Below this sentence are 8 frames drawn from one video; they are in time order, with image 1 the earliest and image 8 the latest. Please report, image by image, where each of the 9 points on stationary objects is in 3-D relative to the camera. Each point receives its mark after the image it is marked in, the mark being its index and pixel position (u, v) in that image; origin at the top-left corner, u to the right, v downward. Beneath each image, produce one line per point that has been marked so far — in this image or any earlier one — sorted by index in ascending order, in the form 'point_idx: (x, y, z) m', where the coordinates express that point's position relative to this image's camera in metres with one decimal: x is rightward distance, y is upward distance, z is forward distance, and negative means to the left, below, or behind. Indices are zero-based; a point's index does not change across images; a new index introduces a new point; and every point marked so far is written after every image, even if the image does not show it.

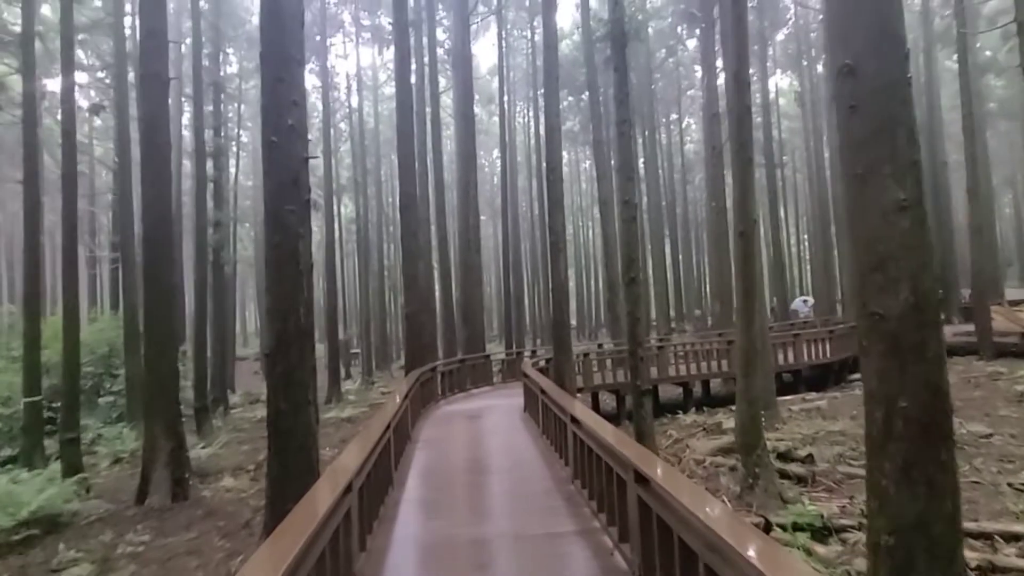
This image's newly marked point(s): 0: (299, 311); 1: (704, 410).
0: (-1.4, -0.2, +3.9) m
1: (+3.0, -1.9, +9.3) m
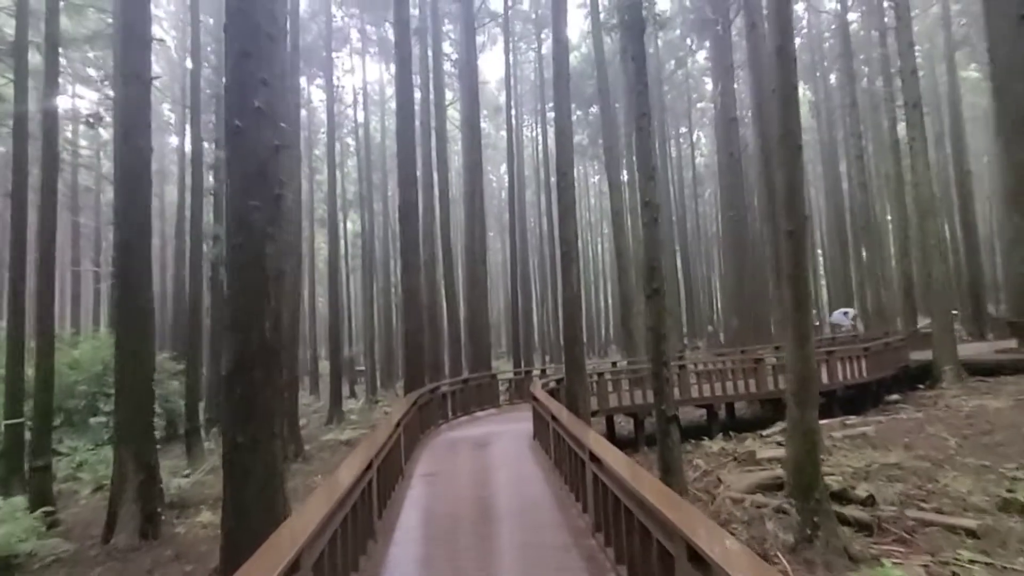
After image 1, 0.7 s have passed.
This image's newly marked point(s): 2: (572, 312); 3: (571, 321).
0: (-1.3, -0.2, +3.2) m
1: (+3.1, -2.1, +8.6) m
2: (+0.7, -0.3, +7.1) m
3: (+0.7, -0.4, +7.1) m
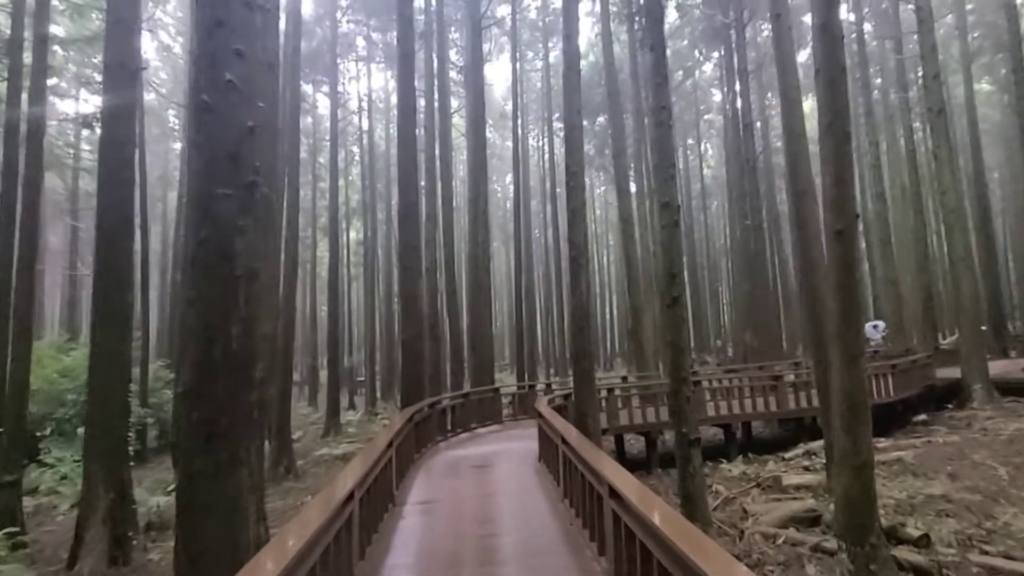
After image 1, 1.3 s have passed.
0: (-1.3, -0.2, +2.8) m
1: (+3.1, -2.2, +8.0) m
2: (+0.8, -0.4, +6.6) m
3: (+0.8, -0.5, +6.6) m
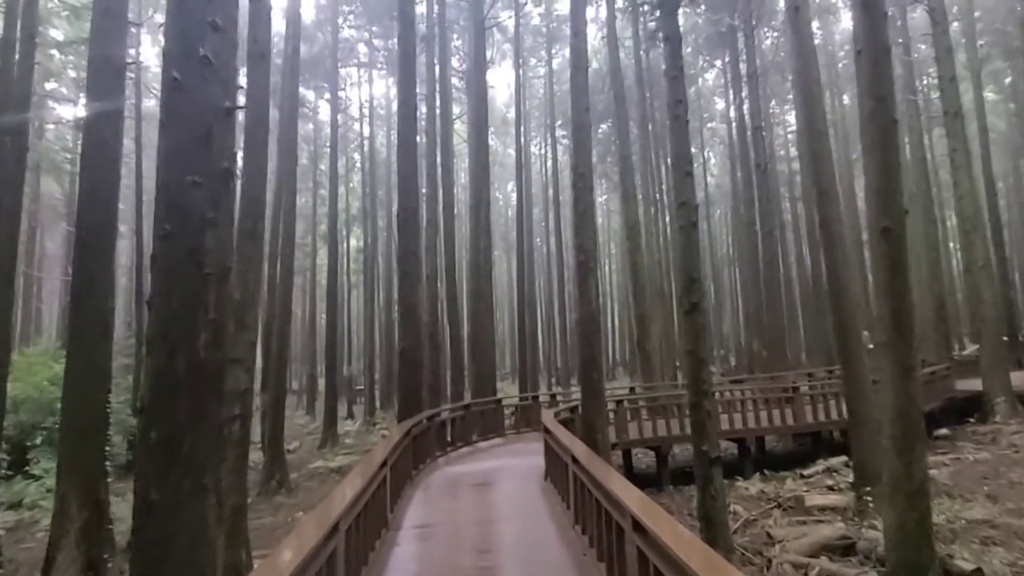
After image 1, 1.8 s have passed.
0: (-1.3, -0.2, +2.4) m
1: (+3.2, -2.3, +7.6) m
2: (+0.8, -0.4, +6.2) m
3: (+0.8, -0.6, +6.2) m
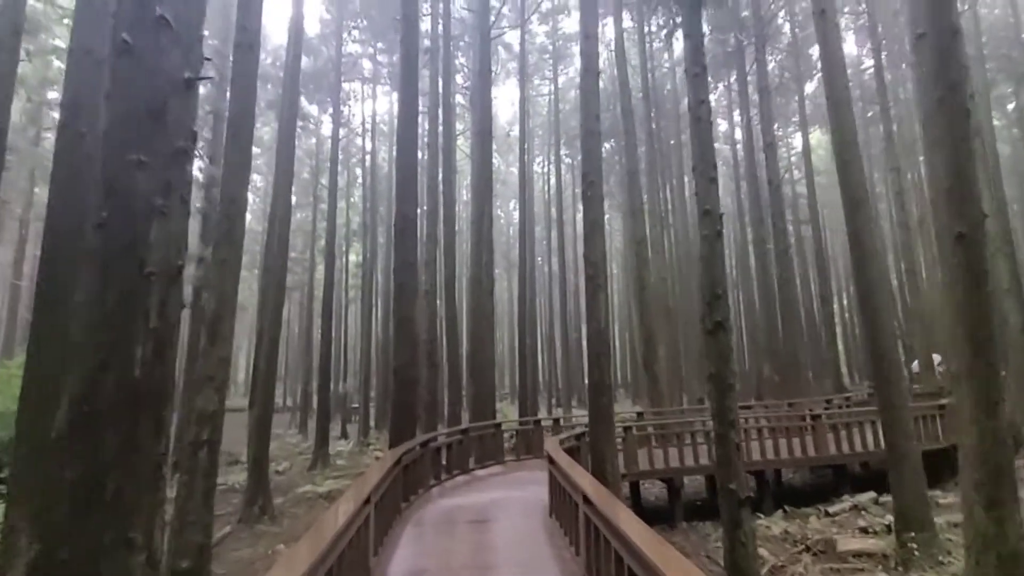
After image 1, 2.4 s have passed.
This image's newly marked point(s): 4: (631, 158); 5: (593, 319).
0: (-1.2, -0.2, +2.0) m
1: (+3.2, -2.6, +7.1) m
2: (+0.8, -0.6, +5.8) m
3: (+0.8, -0.7, +5.8) m
4: (+2.5, +2.7, +12.7) m
5: (+0.8, -0.3, +5.9) m
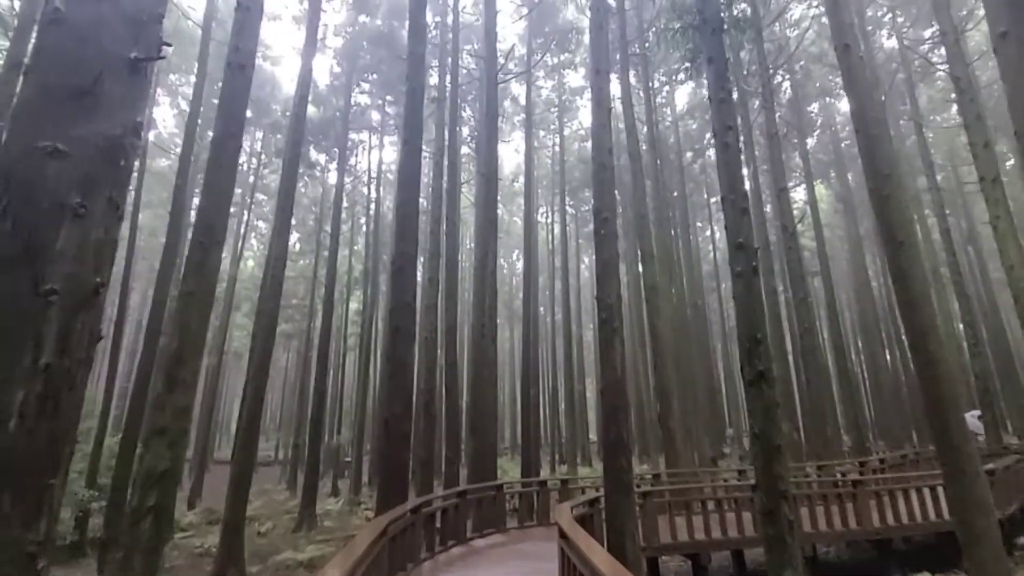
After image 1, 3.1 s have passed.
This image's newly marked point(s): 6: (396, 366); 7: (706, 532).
0: (-1.2, -0.3, +1.4) m
1: (+3.2, -3.1, +6.4) m
2: (+0.9, -1.0, +5.2) m
3: (+0.9, -1.1, +5.2) m
4: (+2.6, +1.7, +12.4) m
5: (+0.8, -0.7, +5.3) m
6: (-1.2, -0.7, +6.0) m
7: (+2.0, -2.5, +6.4) m
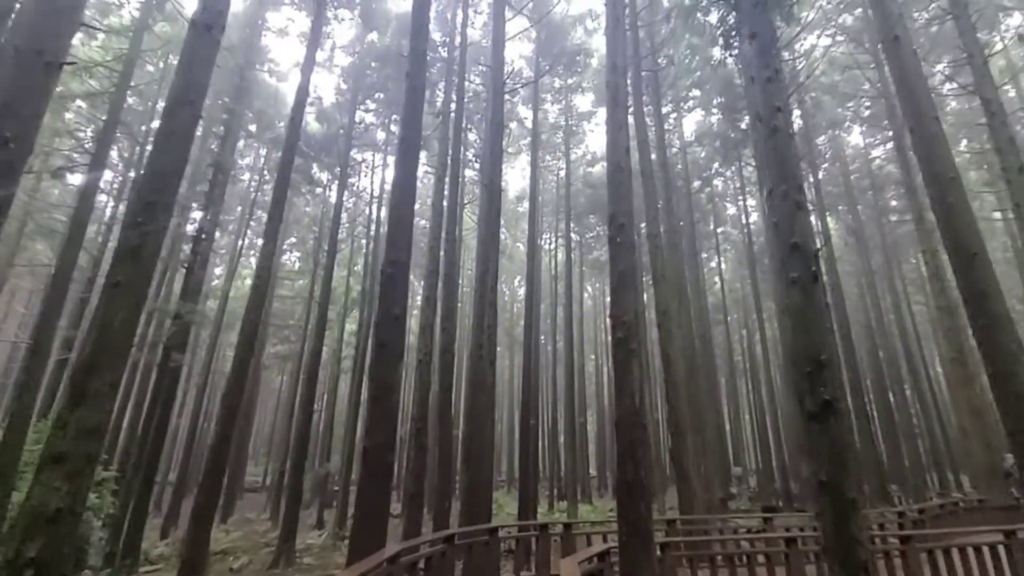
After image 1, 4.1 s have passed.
0: (-1.2, -0.2, +0.8) m
1: (+3.1, -3.3, +5.5) m
2: (+0.9, -1.1, +4.5) m
3: (+0.8, -1.2, +4.4) m
4: (+2.7, +1.2, +11.8) m
5: (+0.8, -0.8, +4.6) m
6: (-1.2, -0.8, +5.3) m
7: (+1.9, -2.7, +5.5) m
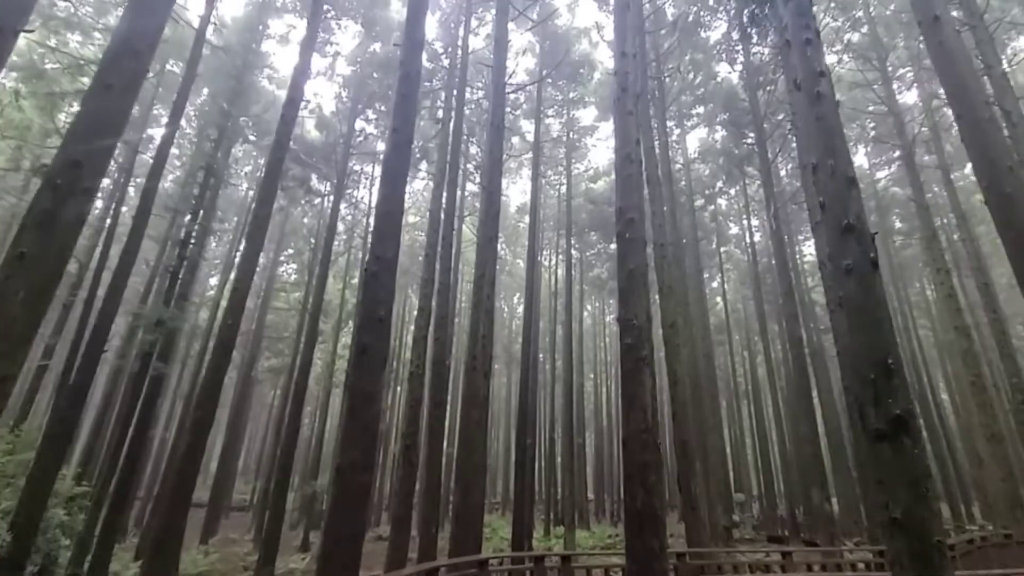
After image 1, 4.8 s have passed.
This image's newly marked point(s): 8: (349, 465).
0: (-1.2, 0.0, +0.2) m
1: (+3.0, -3.4, +4.9) m
2: (+0.8, -1.1, +3.9) m
3: (+0.8, -1.2, +3.9) m
4: (+2.6, +1.0, +11.3) m
5: (+0.8, -0.8, +4.0) m
6: (-1.2, -0.8, +4.7) m
7: (+1.8, -2.7, +4.9) m
8: (-1.2, -1.3, +4.6) m
